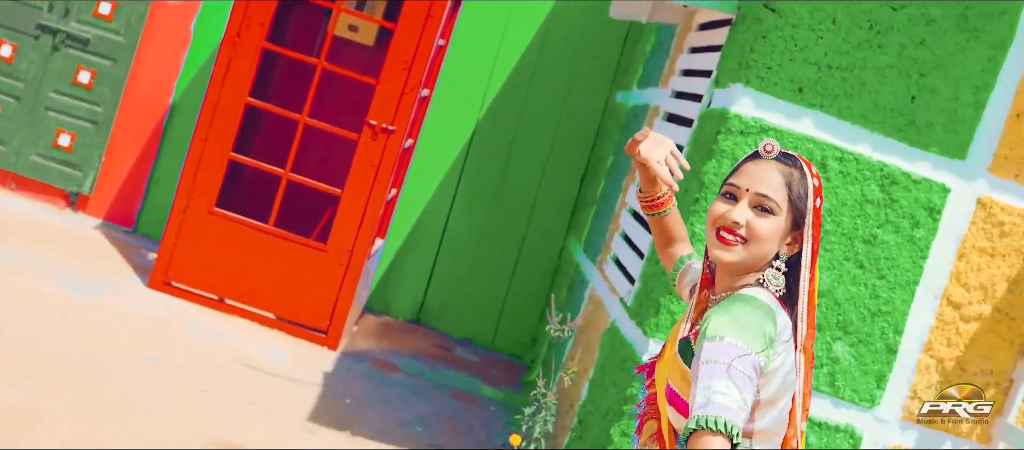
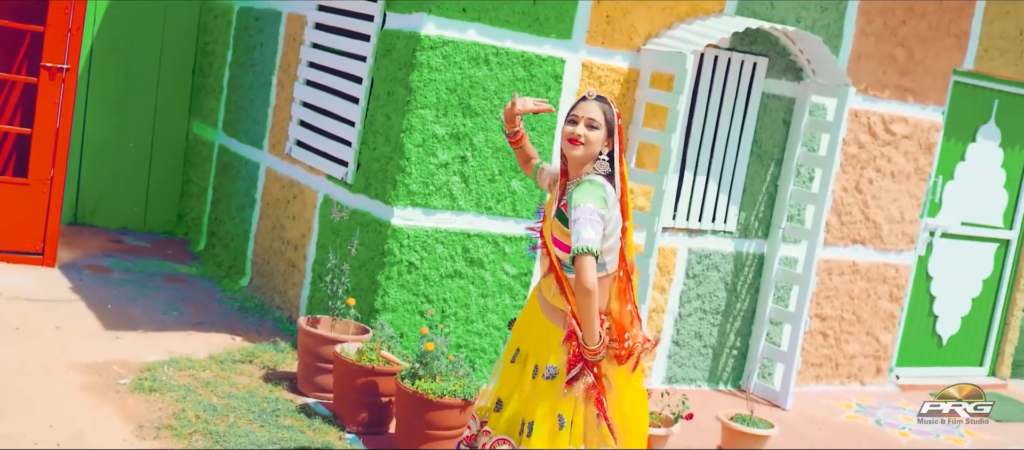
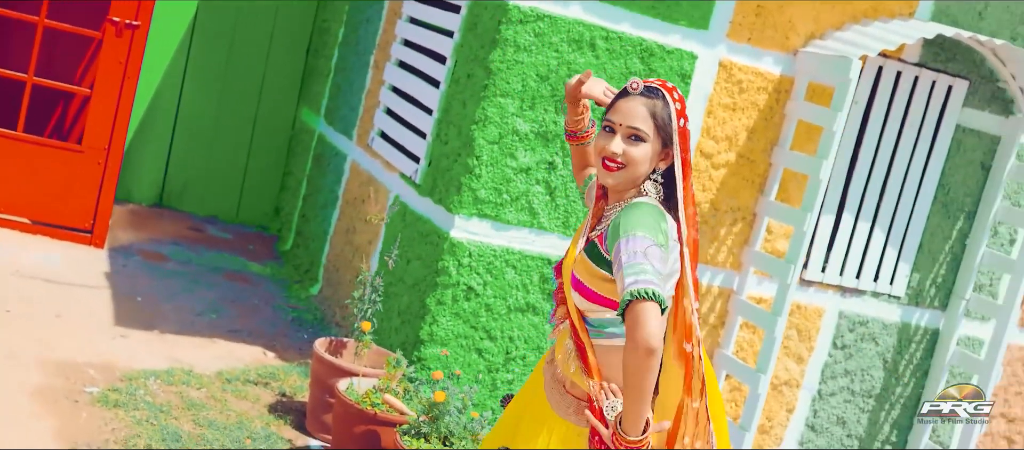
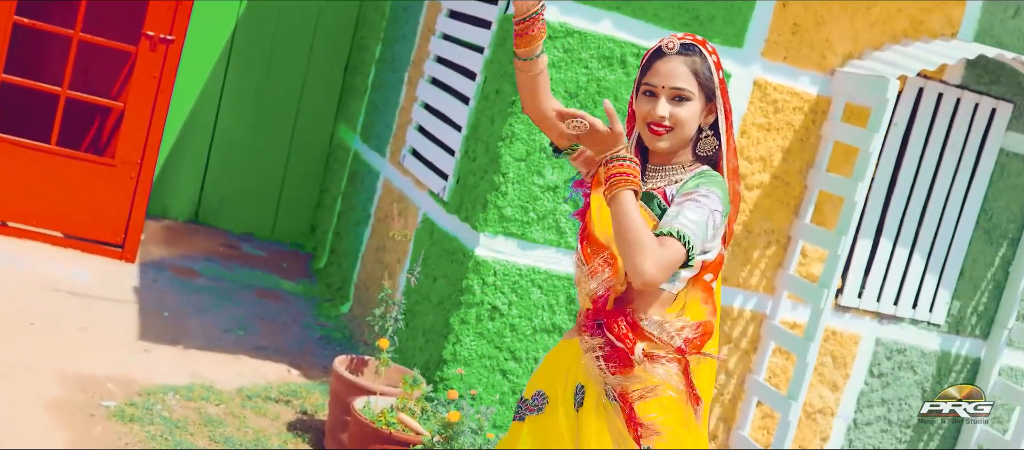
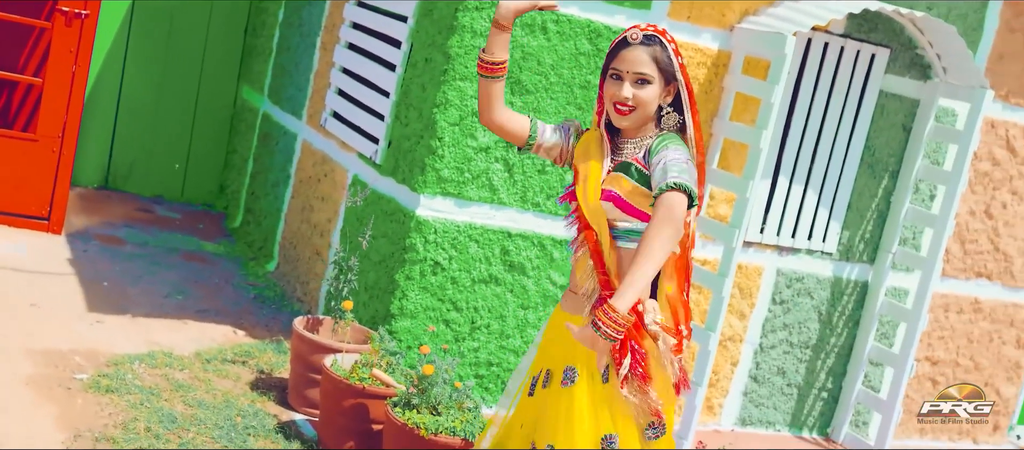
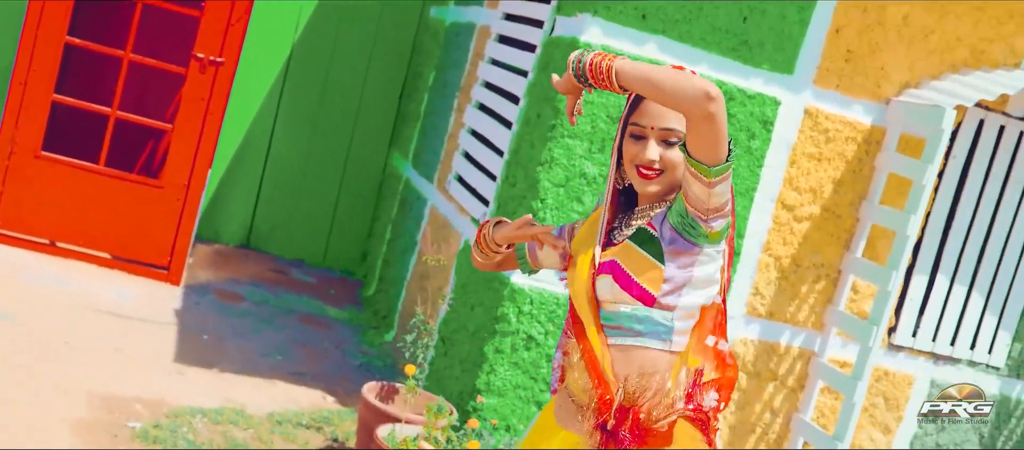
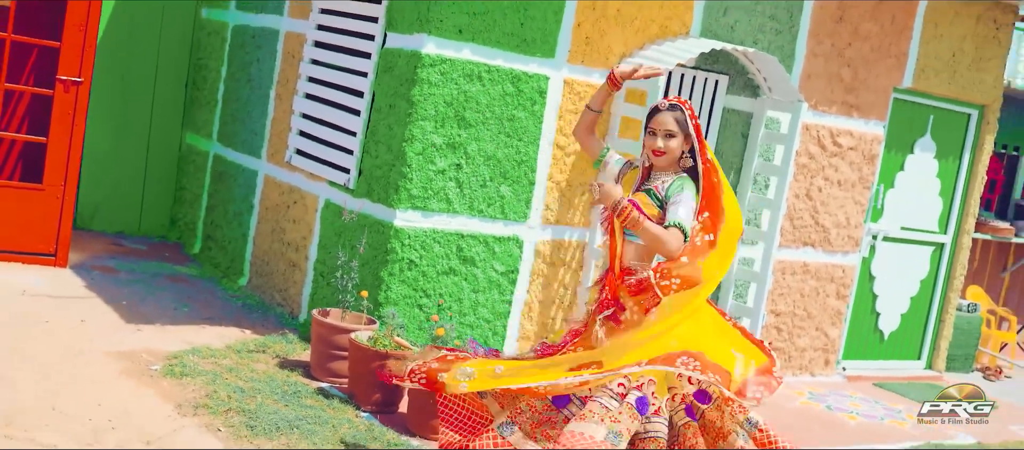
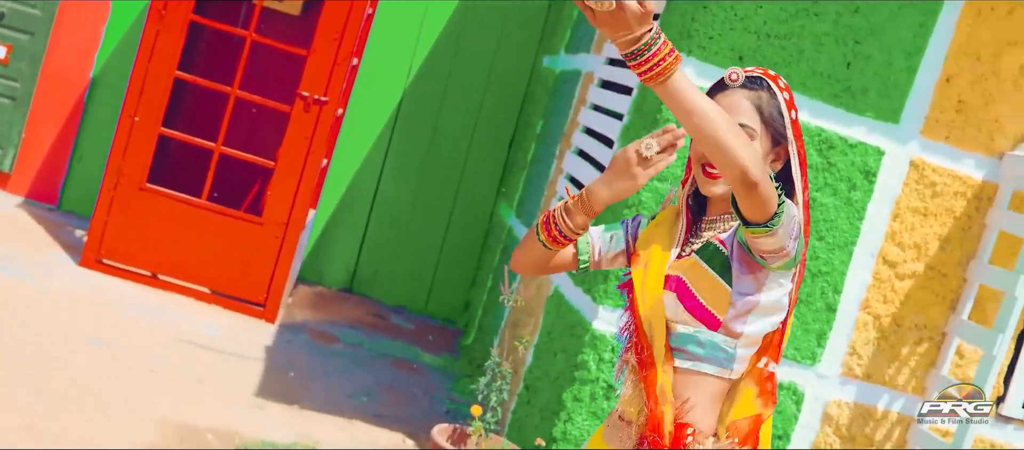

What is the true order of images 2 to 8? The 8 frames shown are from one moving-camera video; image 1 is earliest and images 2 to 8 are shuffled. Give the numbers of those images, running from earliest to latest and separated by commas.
8, 6, 4, 3, 5, 2, 7
